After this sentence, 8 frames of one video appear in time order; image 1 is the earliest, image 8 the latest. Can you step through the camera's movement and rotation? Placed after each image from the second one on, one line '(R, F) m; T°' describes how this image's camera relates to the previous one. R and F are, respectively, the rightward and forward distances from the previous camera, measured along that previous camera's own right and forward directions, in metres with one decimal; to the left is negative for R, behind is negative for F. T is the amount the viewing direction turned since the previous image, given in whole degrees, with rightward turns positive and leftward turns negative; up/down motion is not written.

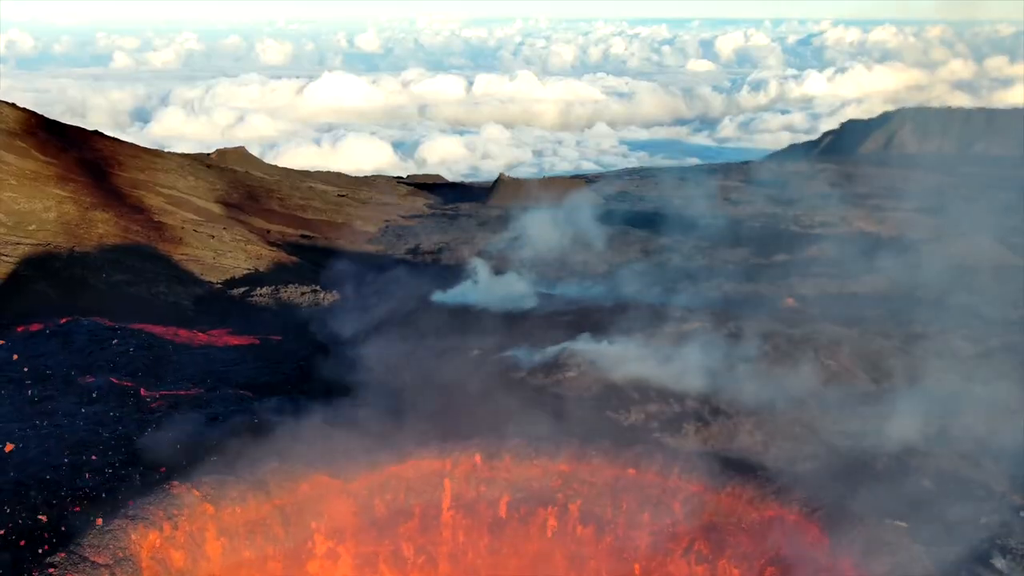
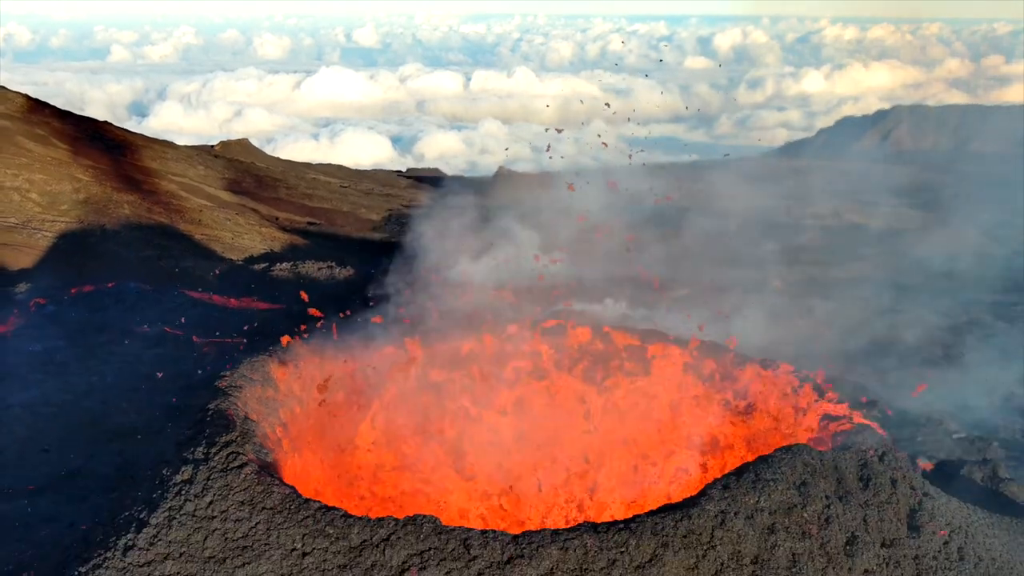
(-0.2, -2.6) m; 0°
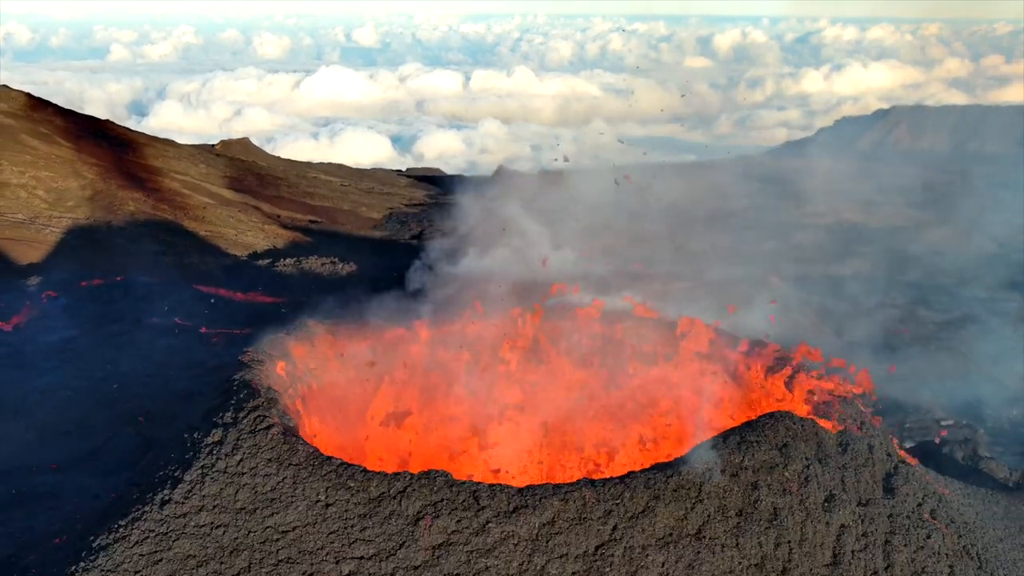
(0.0, -0.5) m; 0°
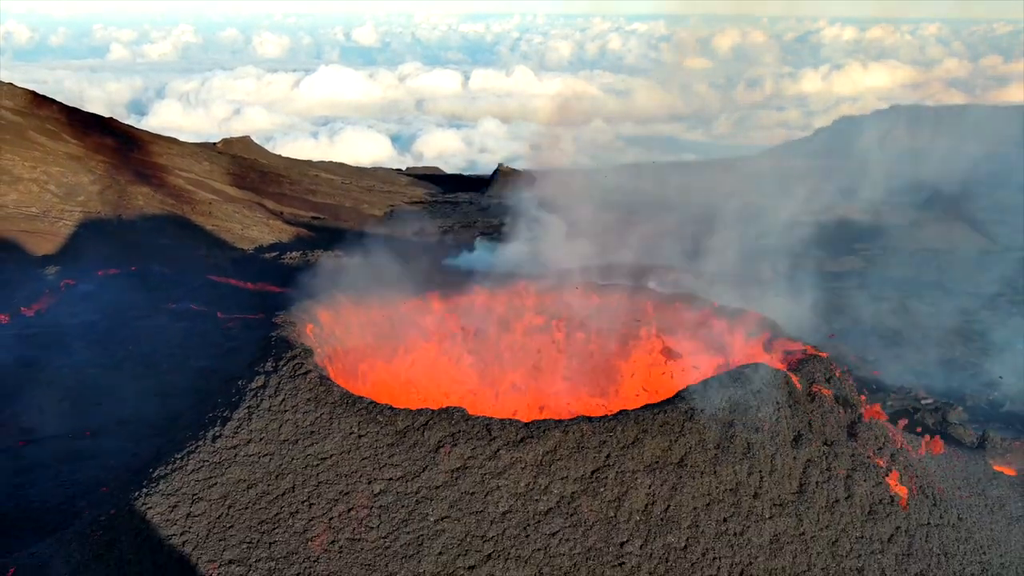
(0.0, -0.9) m; 0°
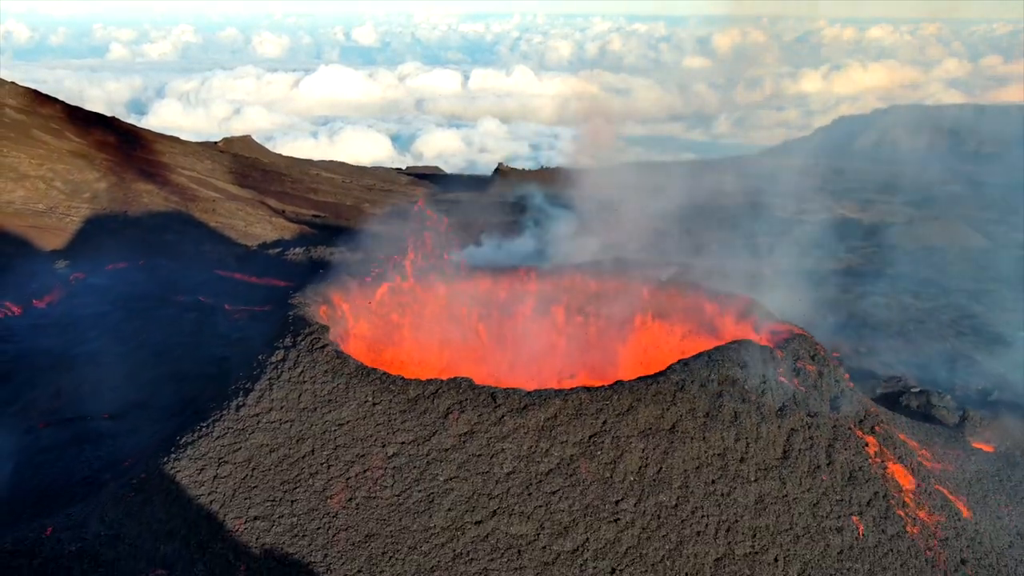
(0.0, -0.5) m; 0°
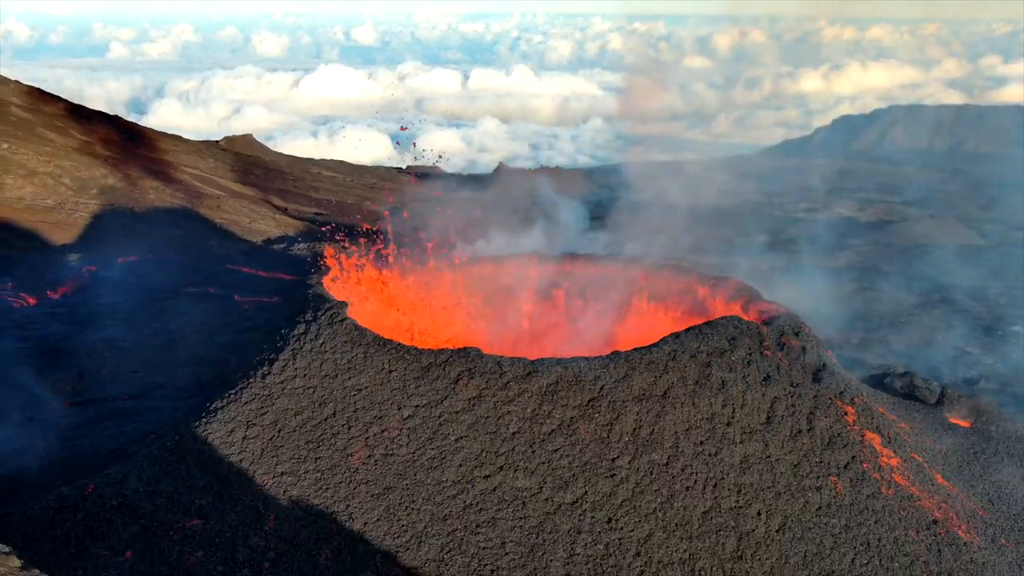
(0.0, -0.7) m; 0°
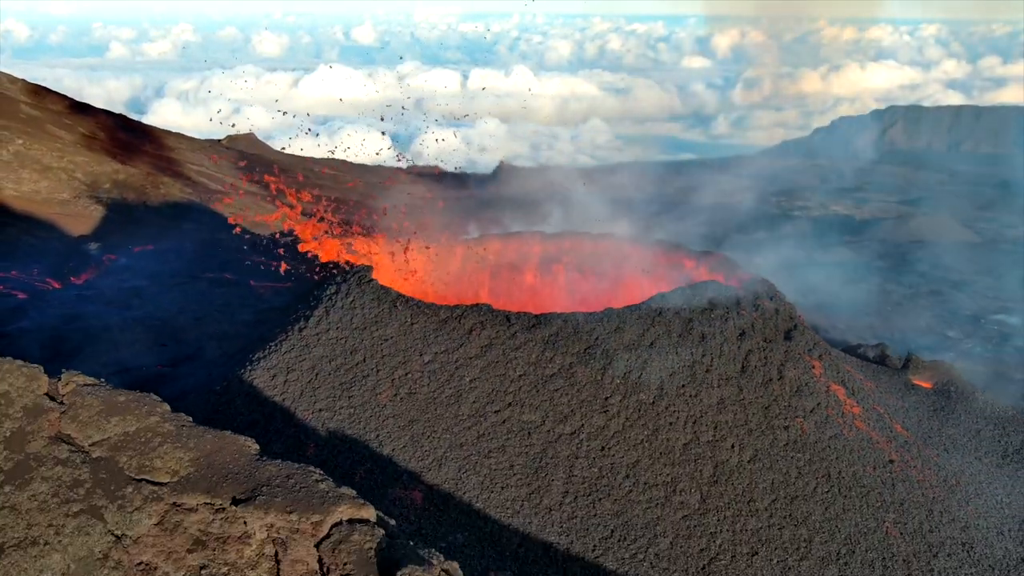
(-0.1, -1.2) m; 0°
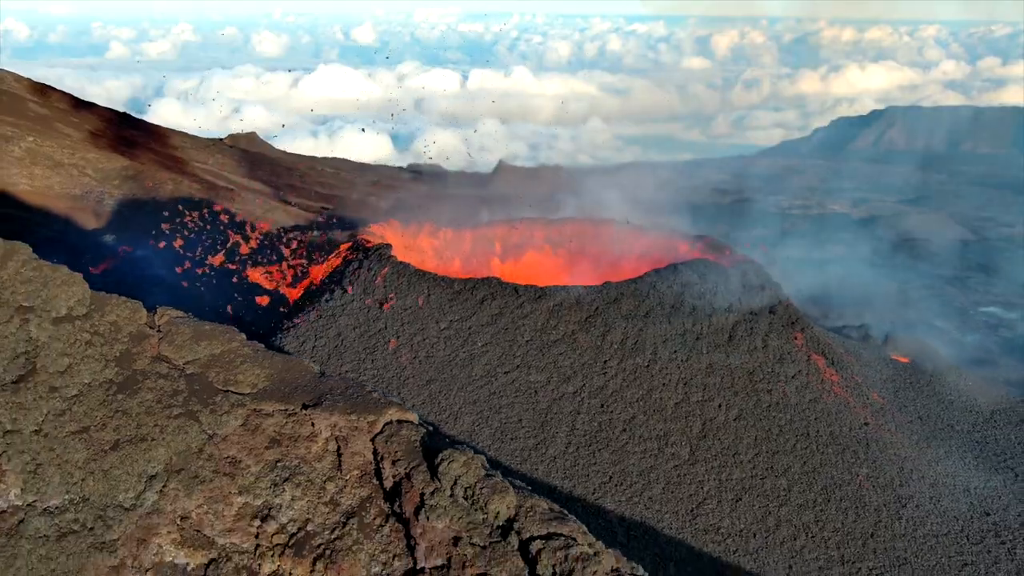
(-0.1, -1.0) m; 0°
